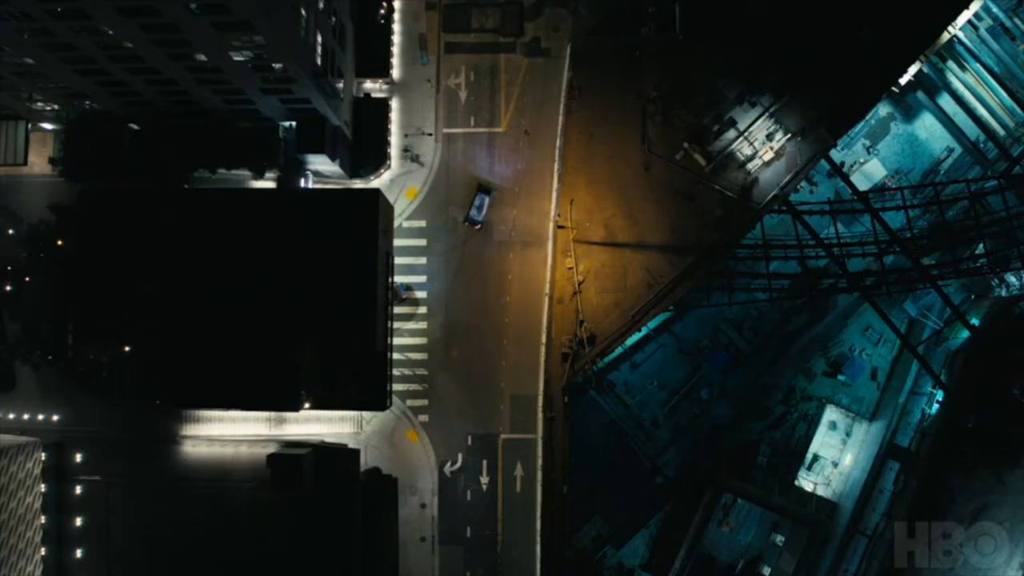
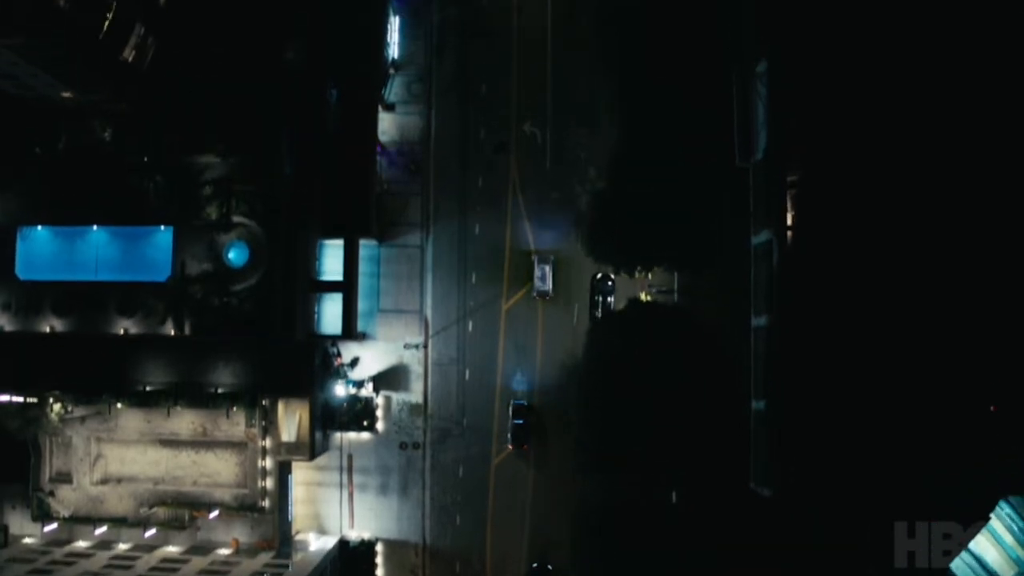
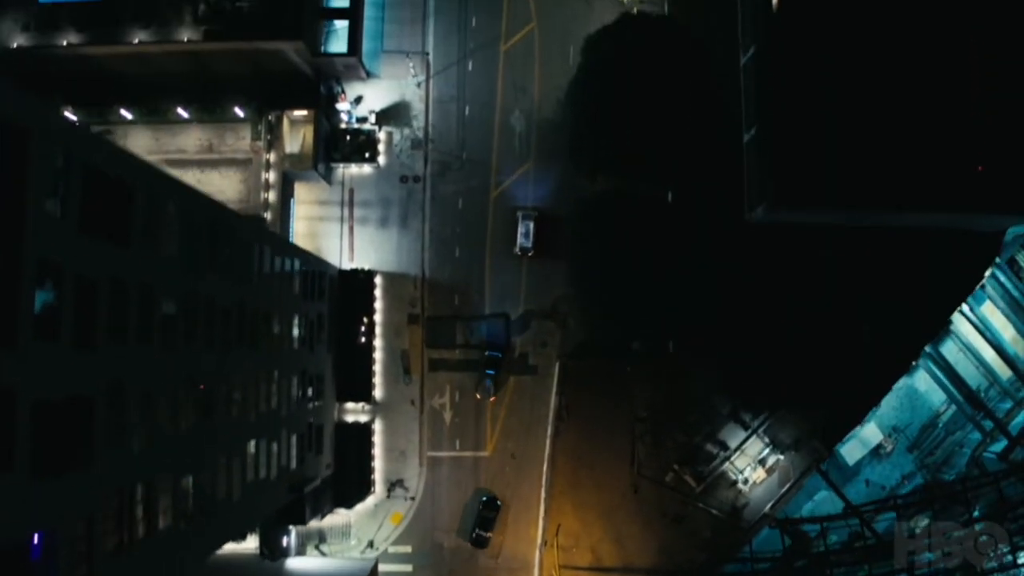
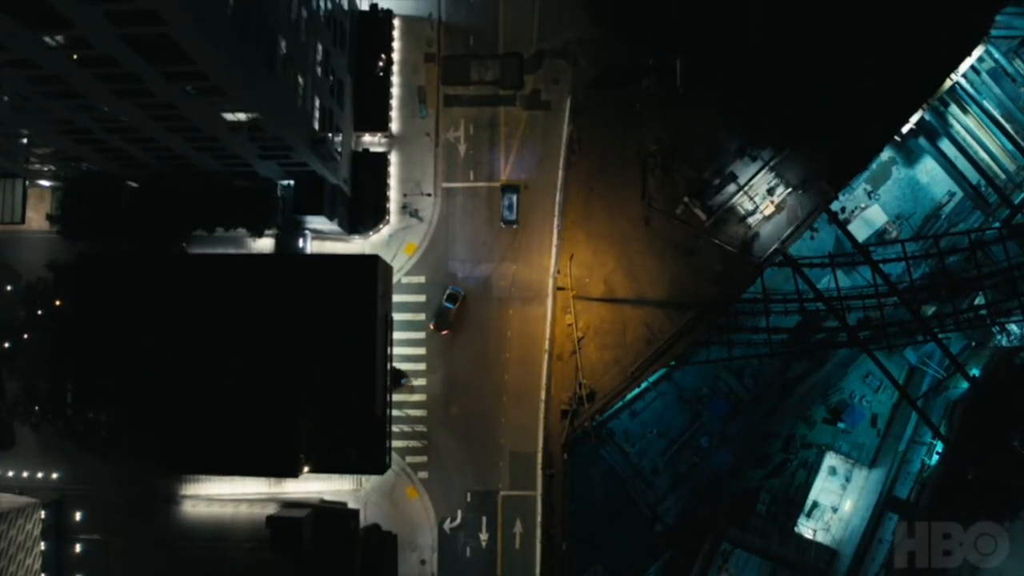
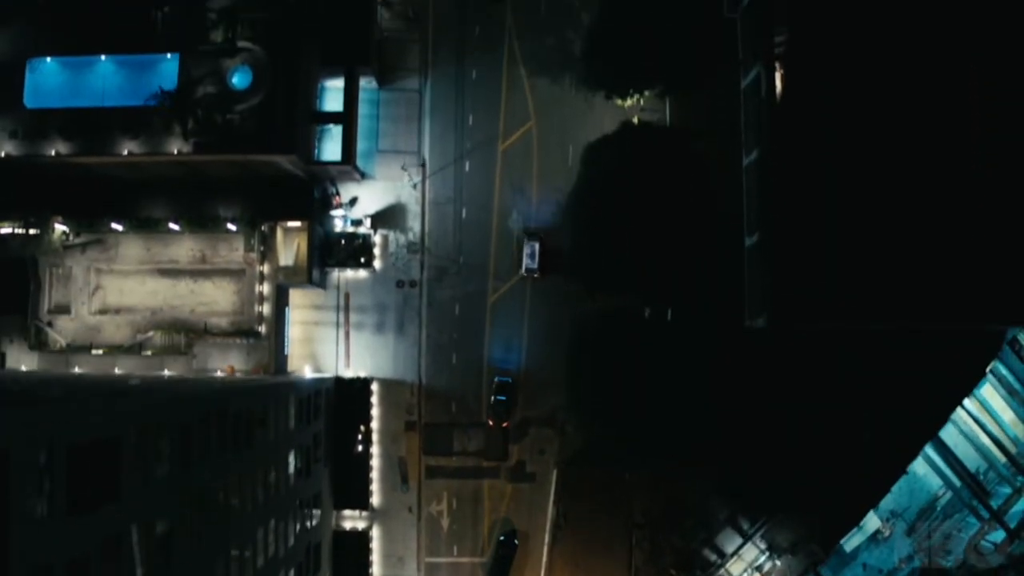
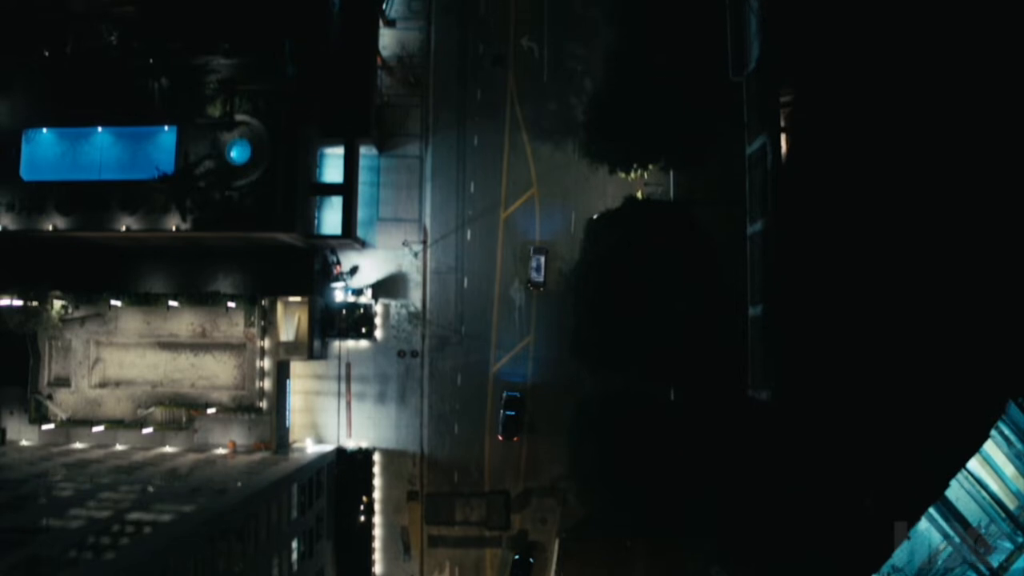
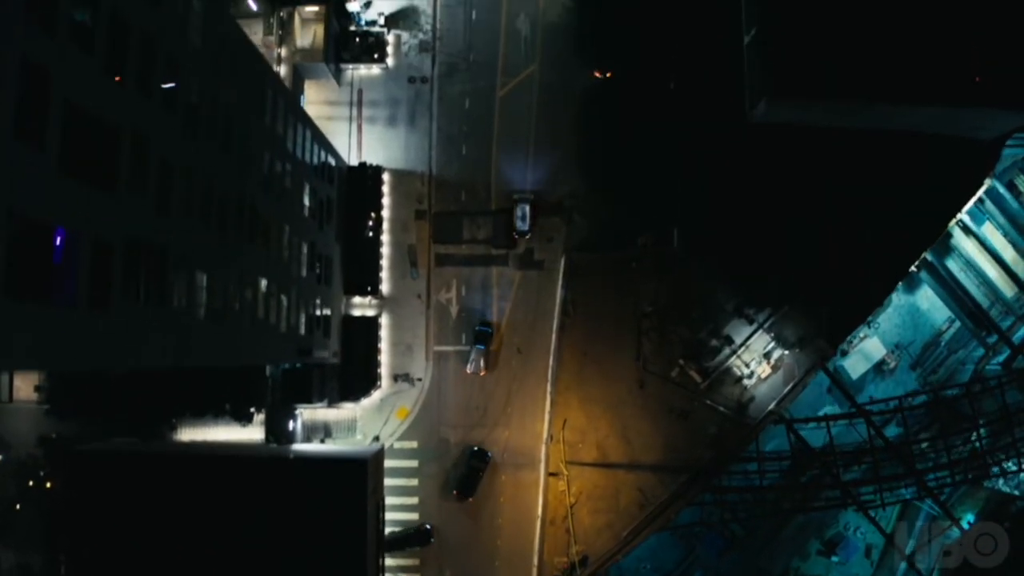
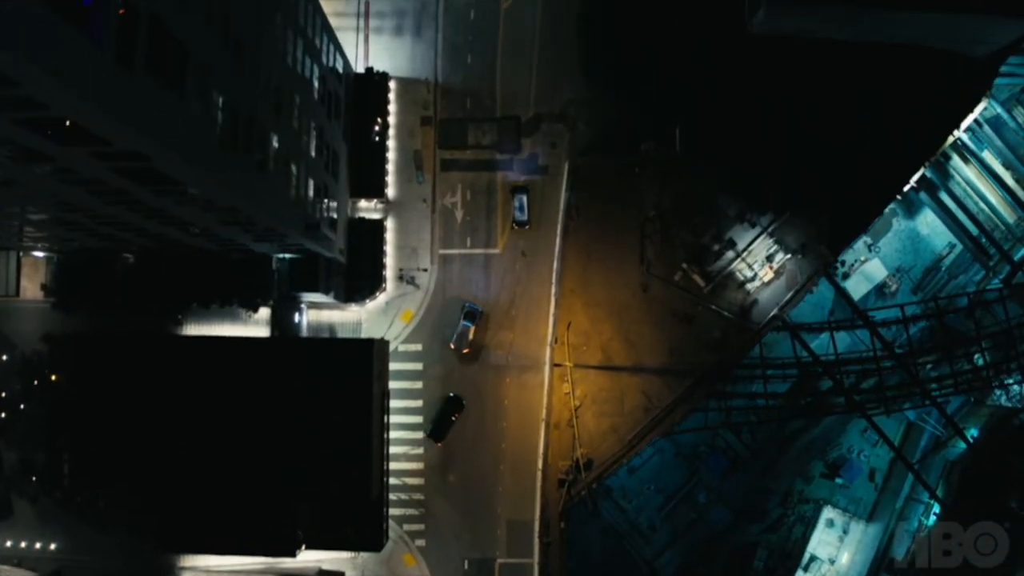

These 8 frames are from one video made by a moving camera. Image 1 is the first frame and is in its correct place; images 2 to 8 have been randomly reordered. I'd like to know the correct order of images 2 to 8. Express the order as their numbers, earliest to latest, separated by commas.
4, 8, 7, 3, 5, 6, 2
